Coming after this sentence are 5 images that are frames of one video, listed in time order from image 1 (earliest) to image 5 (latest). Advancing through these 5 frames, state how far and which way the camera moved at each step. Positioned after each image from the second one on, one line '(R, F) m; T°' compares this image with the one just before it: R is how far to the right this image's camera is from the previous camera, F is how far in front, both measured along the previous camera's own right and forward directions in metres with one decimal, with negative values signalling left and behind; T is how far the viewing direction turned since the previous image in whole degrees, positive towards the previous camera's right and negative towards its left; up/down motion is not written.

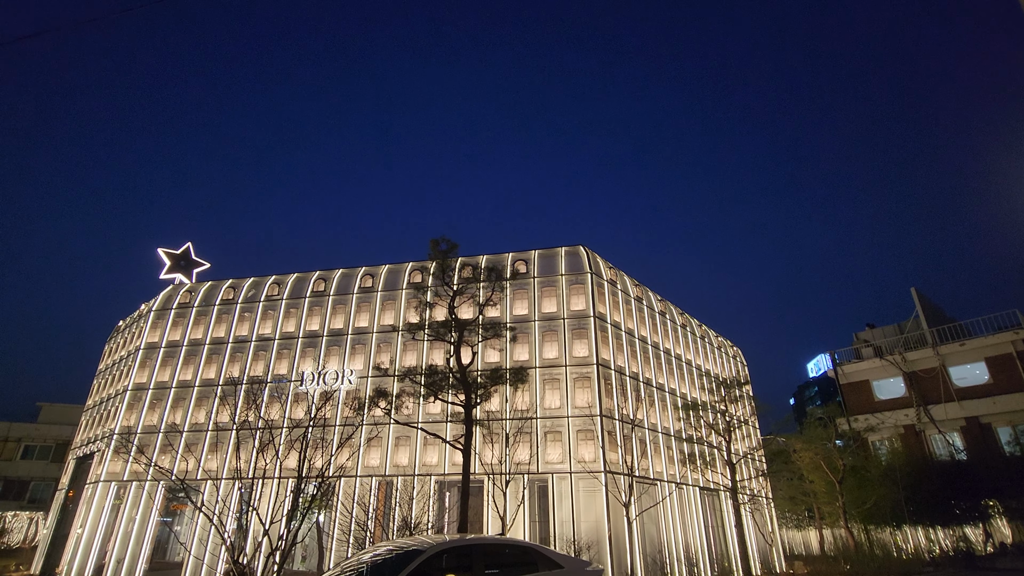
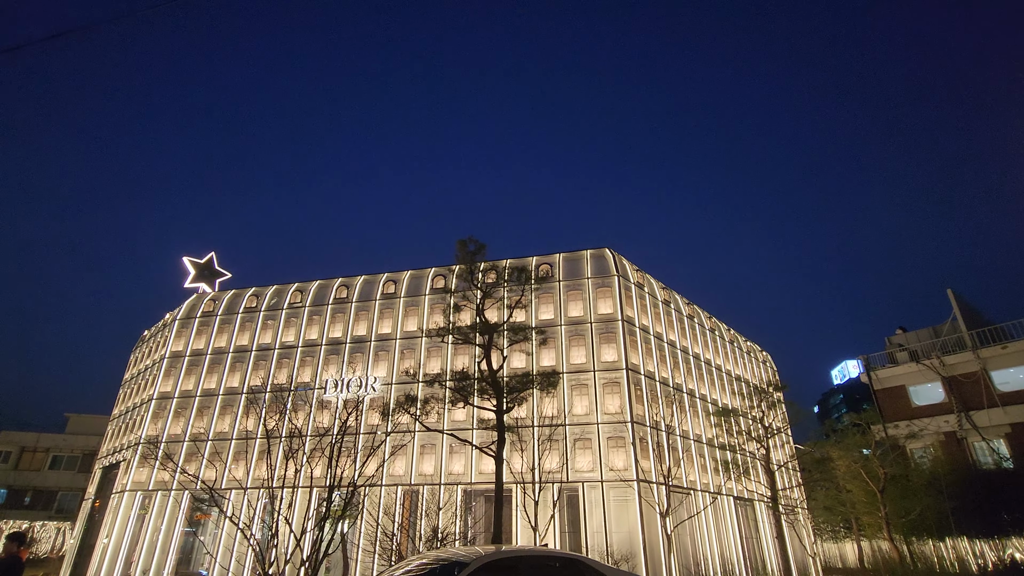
(-0.4, +0.6) m; -2°
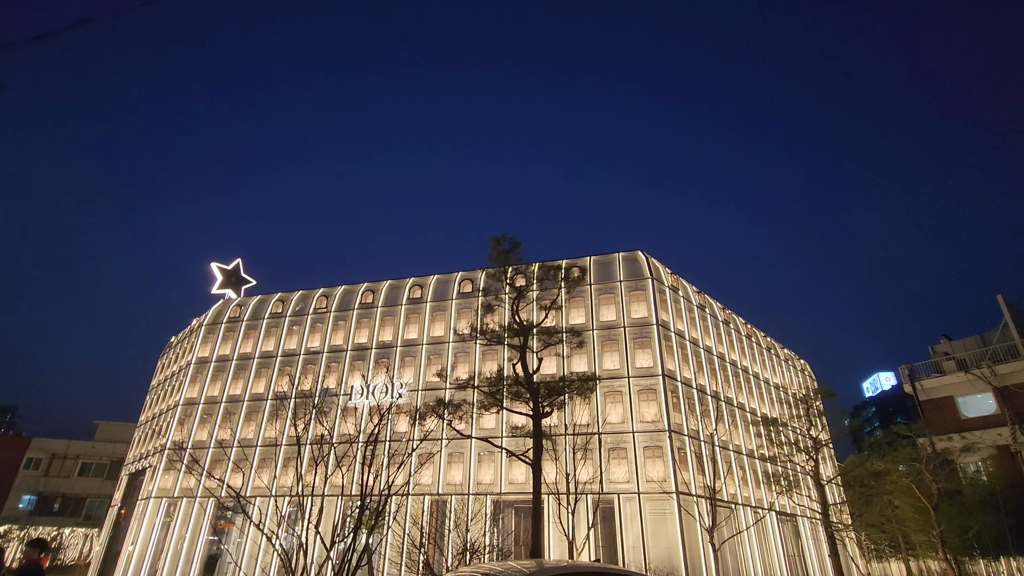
(-0.4, +0.9) m; -2°
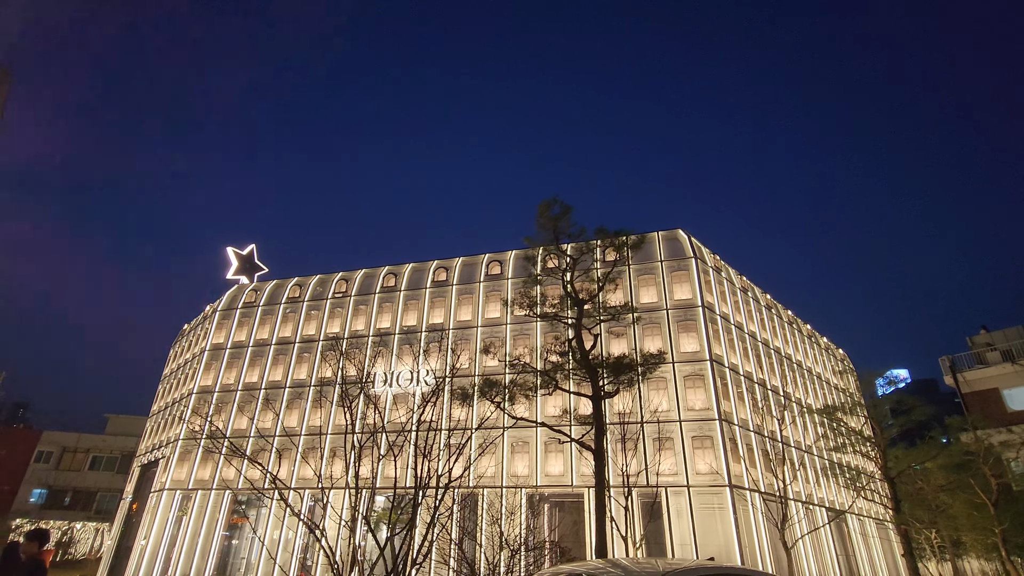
(-1.2, +1.7) m; -1°
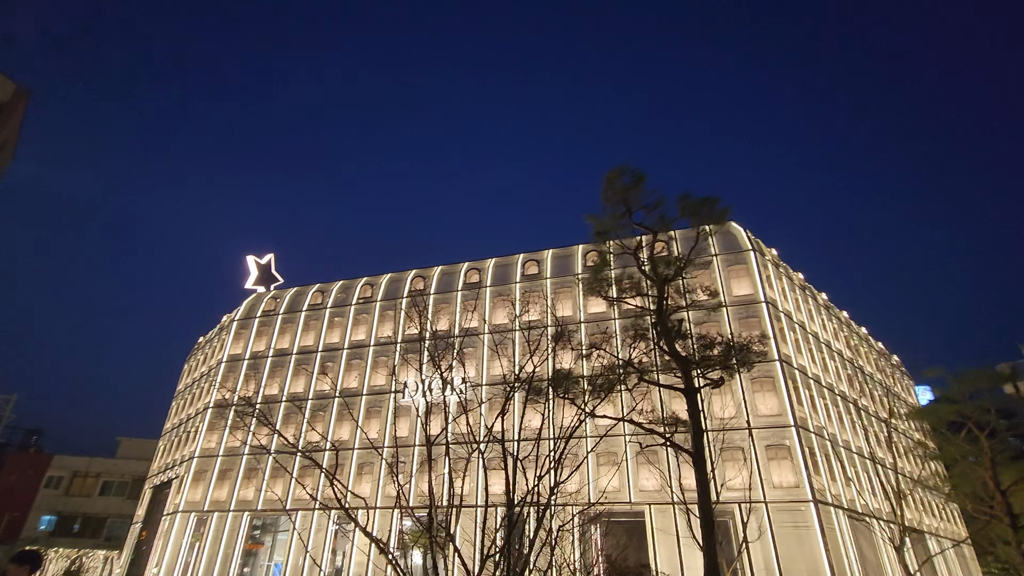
(-1.4, +2.1) m; -1°
